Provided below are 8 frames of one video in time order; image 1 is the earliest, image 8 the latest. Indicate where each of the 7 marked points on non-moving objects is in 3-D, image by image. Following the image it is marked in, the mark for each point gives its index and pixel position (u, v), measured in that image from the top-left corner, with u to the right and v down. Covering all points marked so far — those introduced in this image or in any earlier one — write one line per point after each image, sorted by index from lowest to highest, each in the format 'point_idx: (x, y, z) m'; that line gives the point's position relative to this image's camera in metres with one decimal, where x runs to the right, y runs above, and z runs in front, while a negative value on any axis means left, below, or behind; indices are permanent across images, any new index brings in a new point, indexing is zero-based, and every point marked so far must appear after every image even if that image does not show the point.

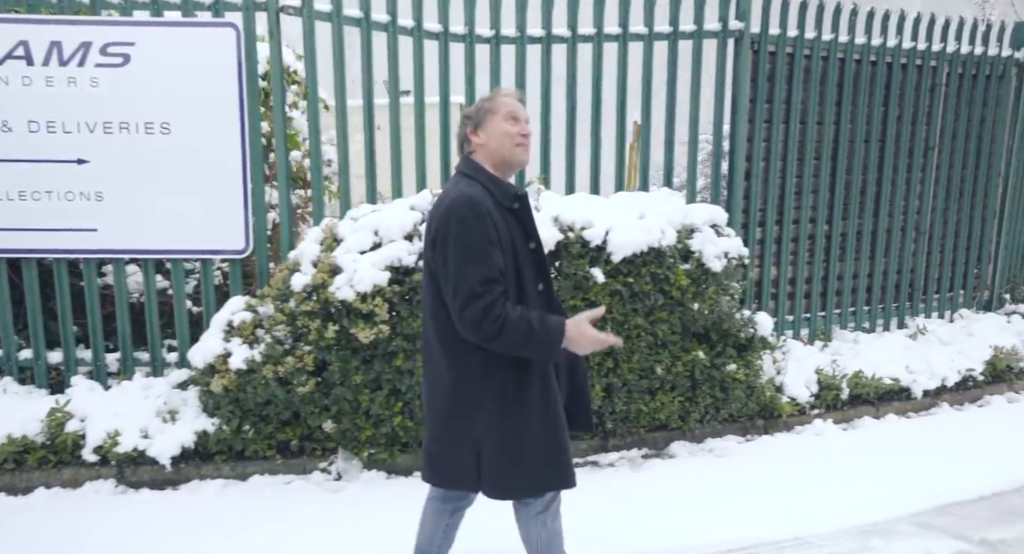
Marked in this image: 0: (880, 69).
0: (+2.4, +1.4, +4.7) m
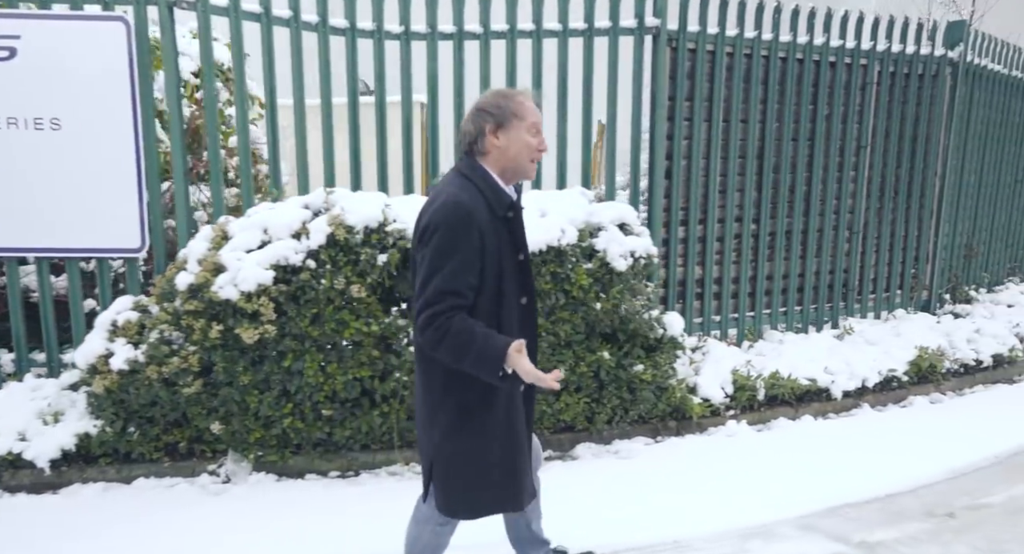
0: (+1.9, +1.4, +4.7) m
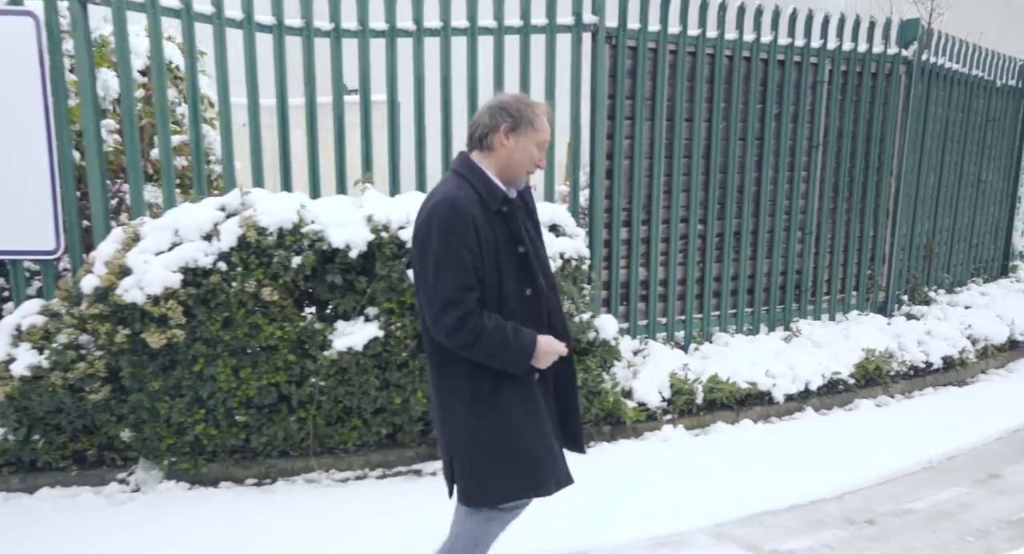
0: (+1.5, +1.3, +4.6) m
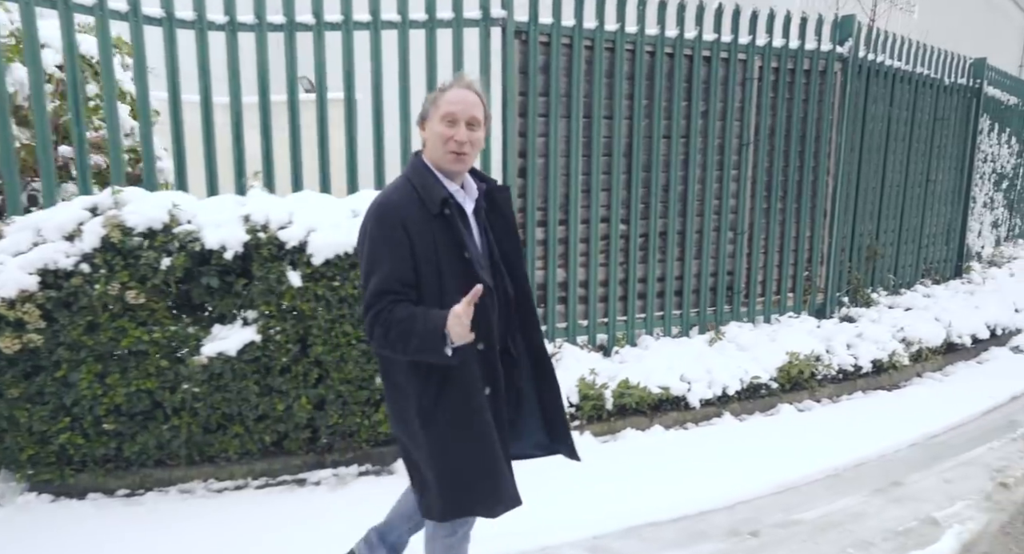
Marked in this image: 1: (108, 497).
0: (+1.0, +1.3, +4.5) m
1: (-1.7, -0.9, +3.1) m
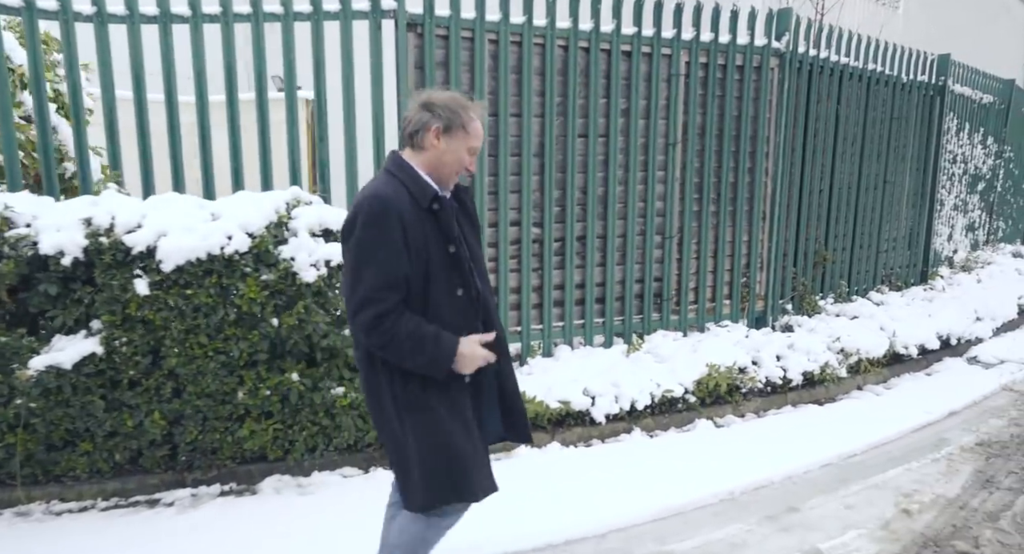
0: (+0.5, +1.3, +4.3) m
1: (-2.3, -1.0, +2.9) m
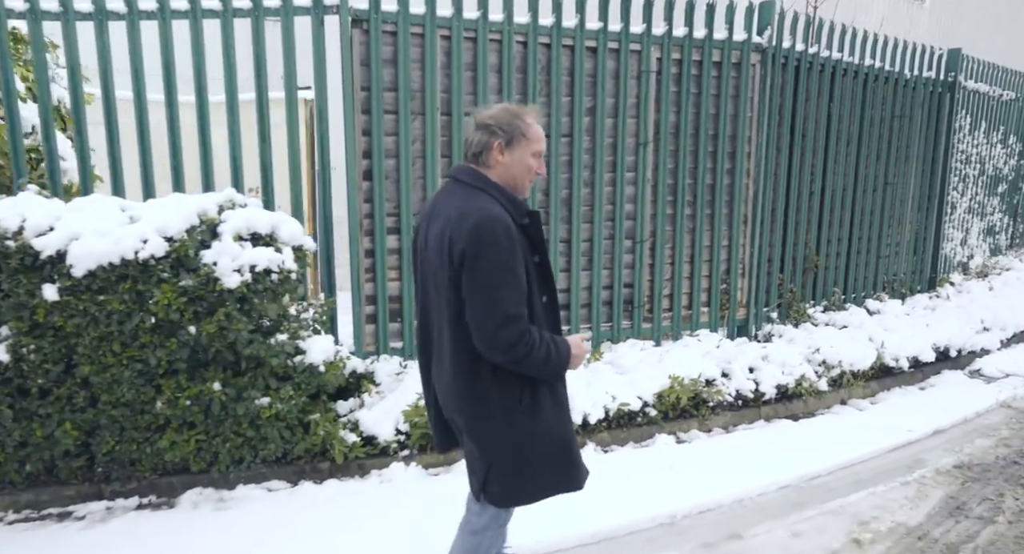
0: (+0.2, +1.3, +4.1) m
1: (-2.6, -1.0, +2.8) m
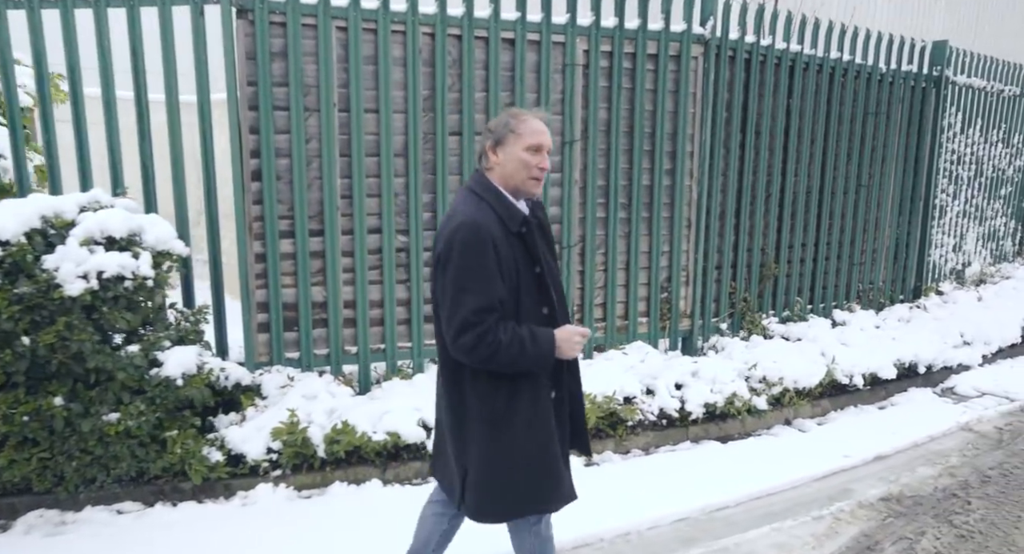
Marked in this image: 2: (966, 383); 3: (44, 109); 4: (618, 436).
0: (-0.2, +1.2, +3.8) m
1: (-3.1, -1.0, +2.7) m
2: (+3.1, -0.7, +4.9) m
3: (-2.2, +0.8, +3.4) m
4: (+0.5, -0.8, +3.6) m
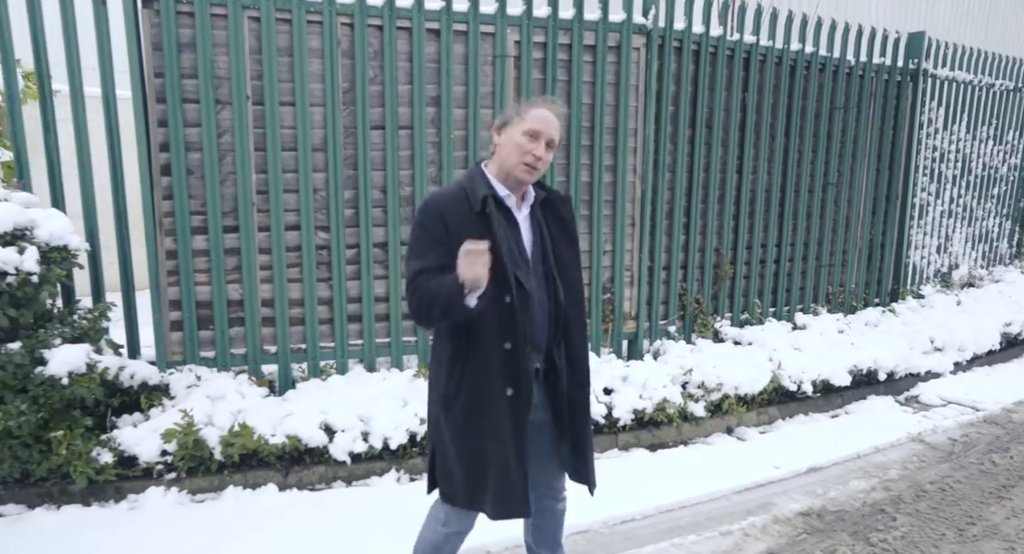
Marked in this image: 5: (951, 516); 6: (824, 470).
0: (-0.6, +1.2, +3.7) m
1: (-3.6, -1.0, +2.7) m
2: (+2.7, -0.7, +4.7) m
3: (-2.6, +0.8, +3.3) m
4: (+0.1, -0.8, +3.5) m
5: (+1.8, -1.0, +3.0) m
6: (+1.5, -0.9, +3.5) m
